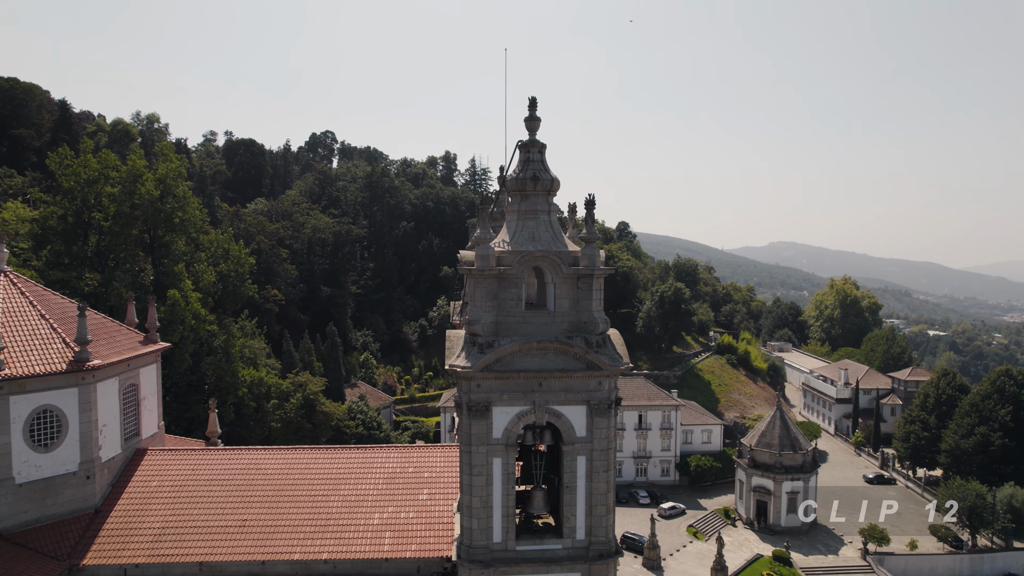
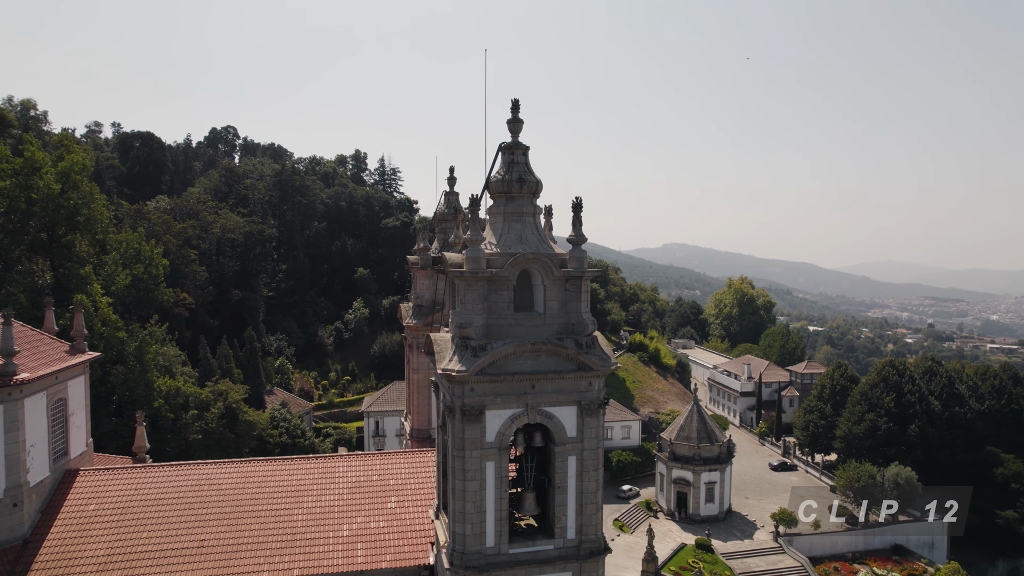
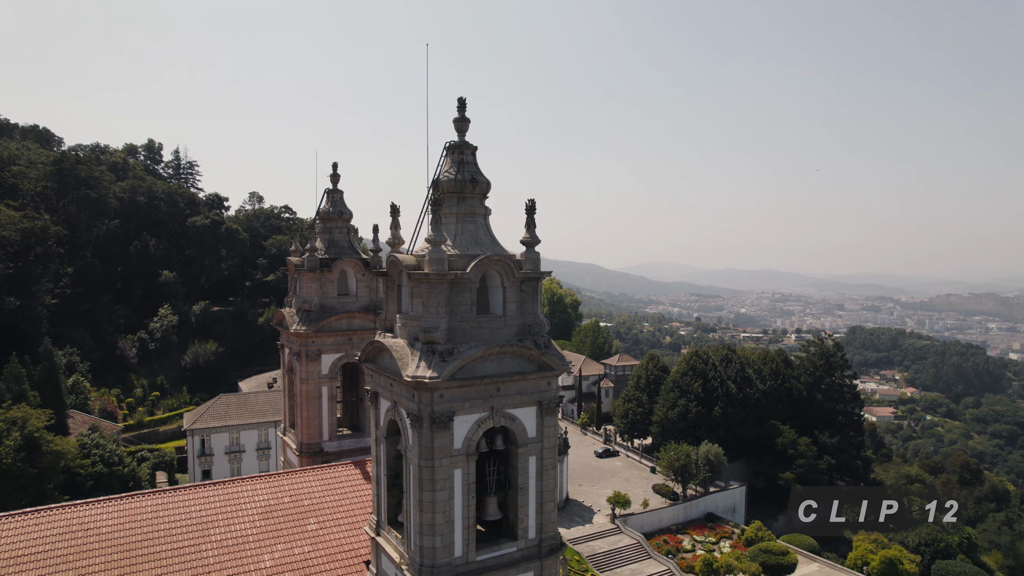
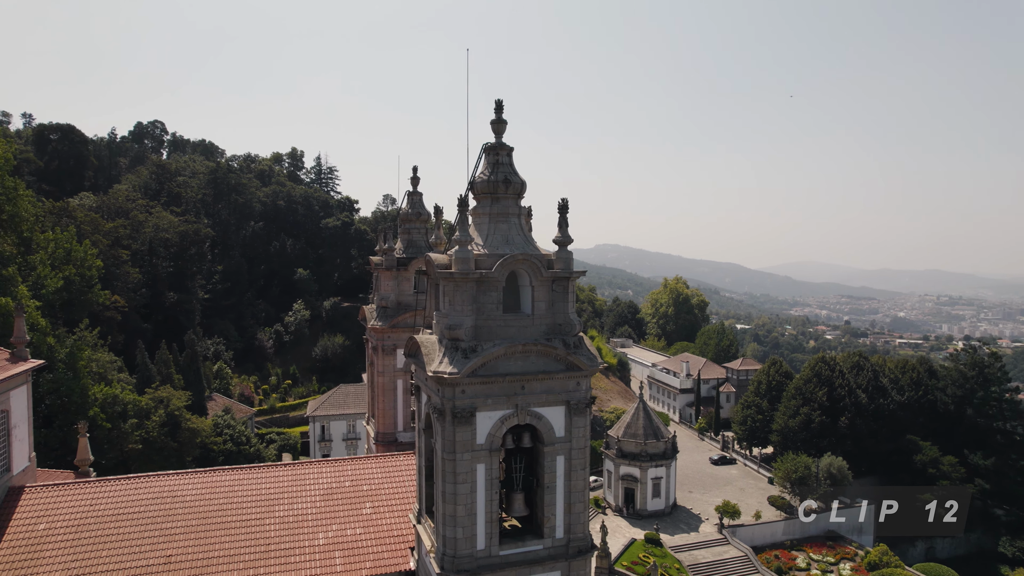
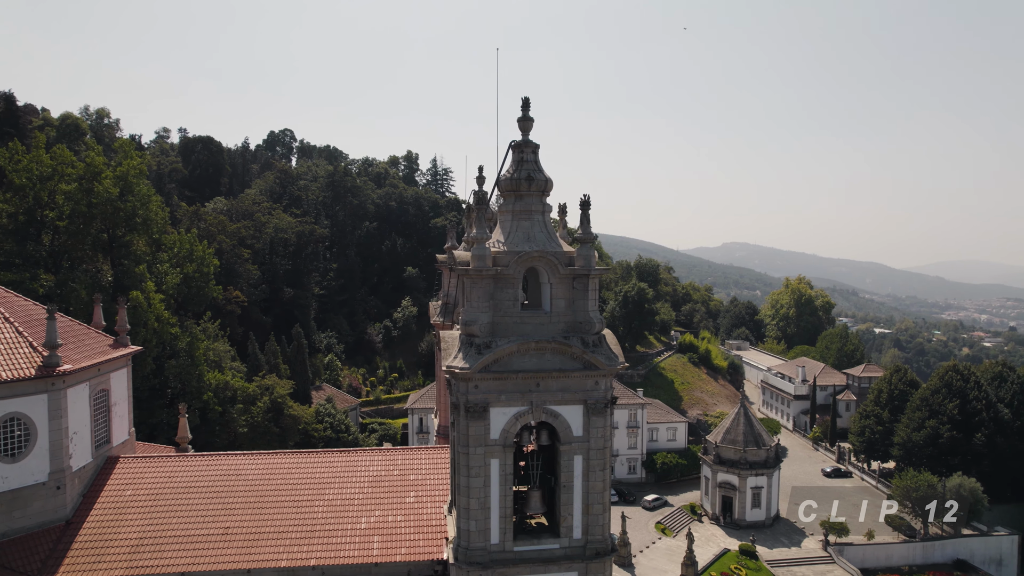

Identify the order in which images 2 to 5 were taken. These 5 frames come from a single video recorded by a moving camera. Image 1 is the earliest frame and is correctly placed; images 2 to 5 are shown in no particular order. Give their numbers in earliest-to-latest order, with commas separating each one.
5, 2, 4, 3
